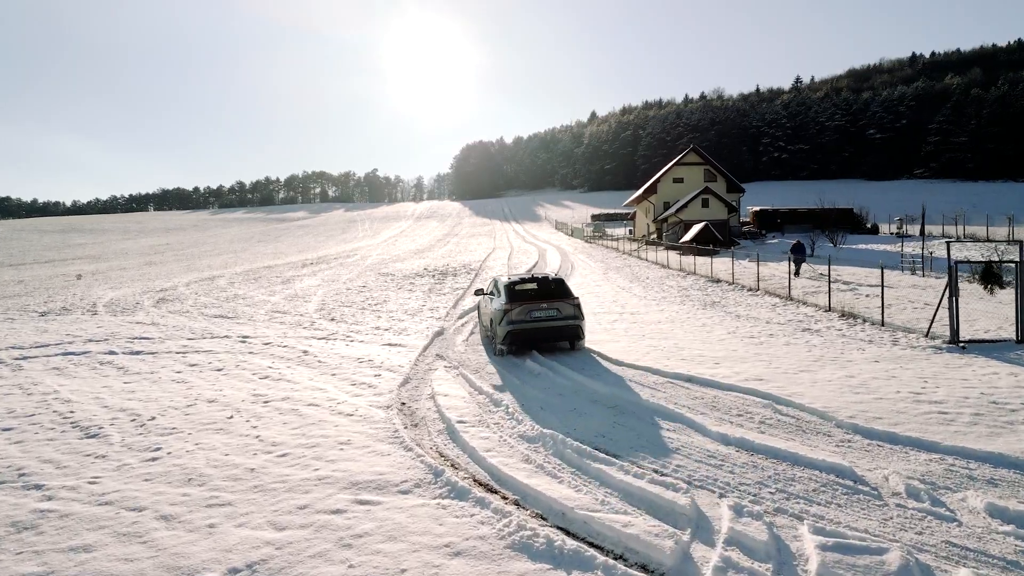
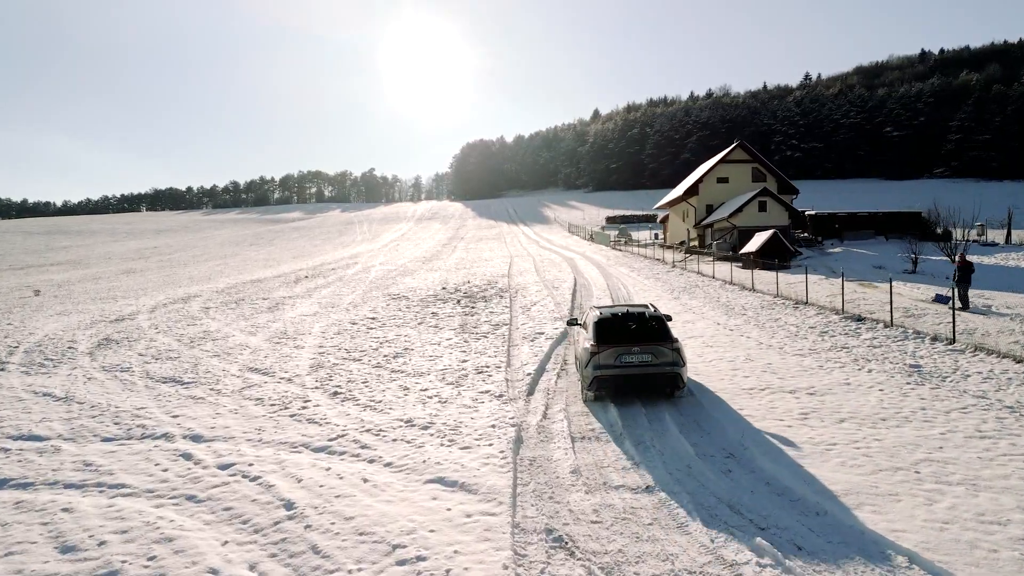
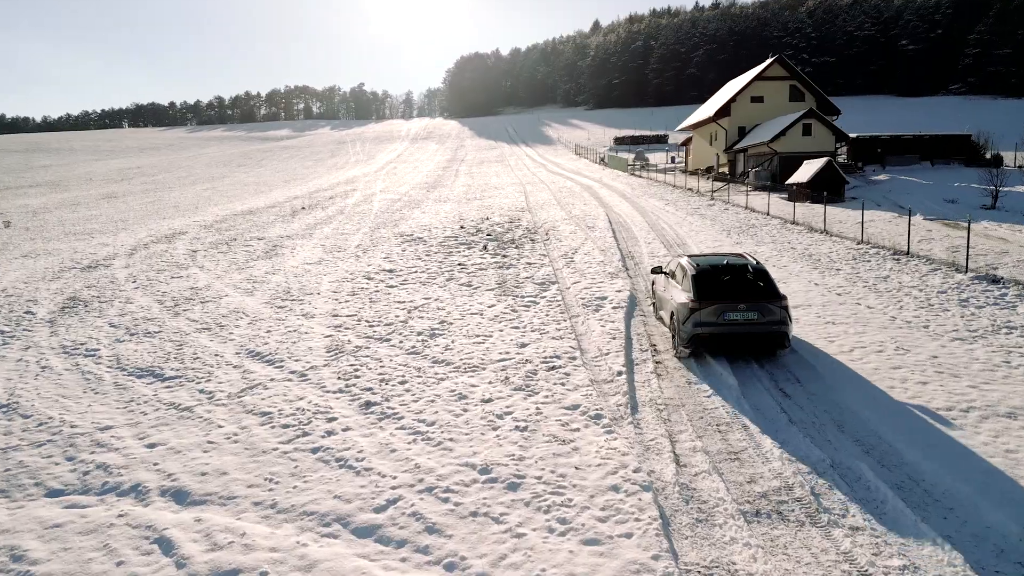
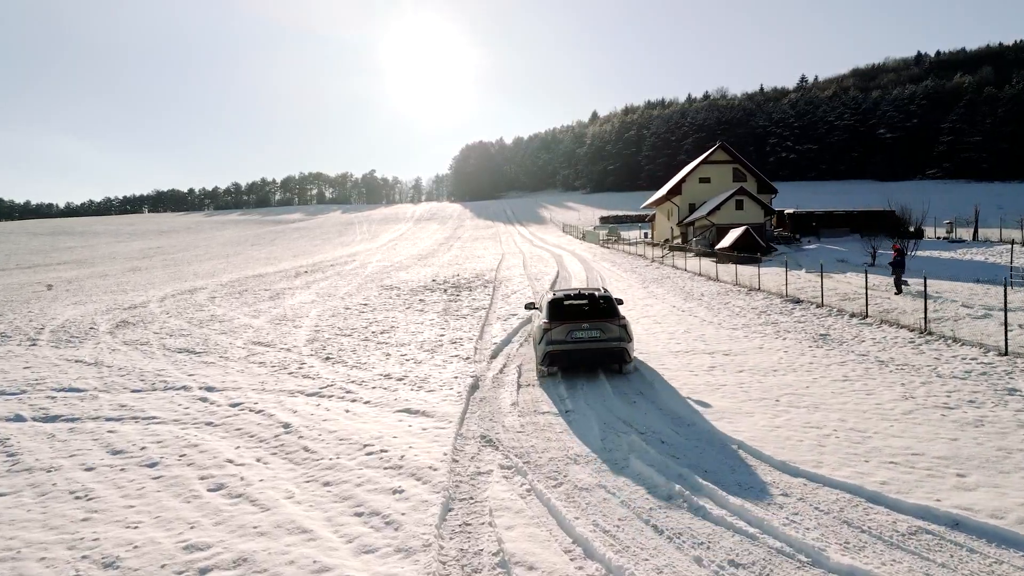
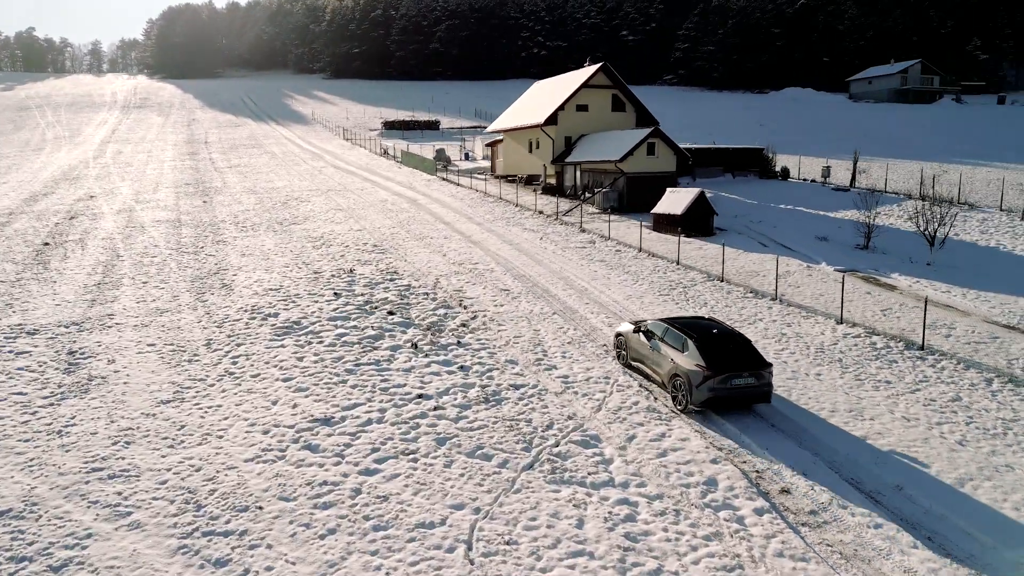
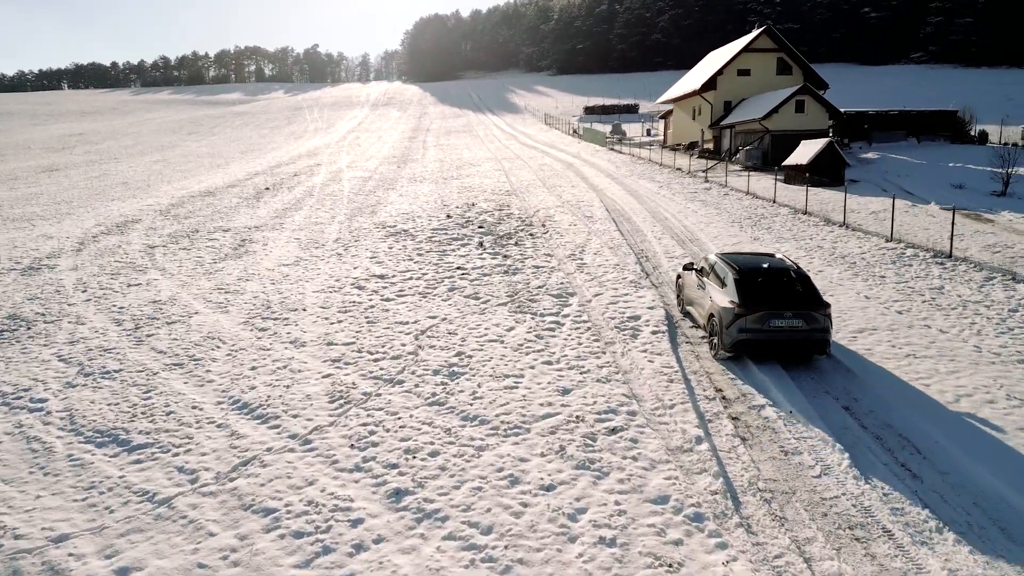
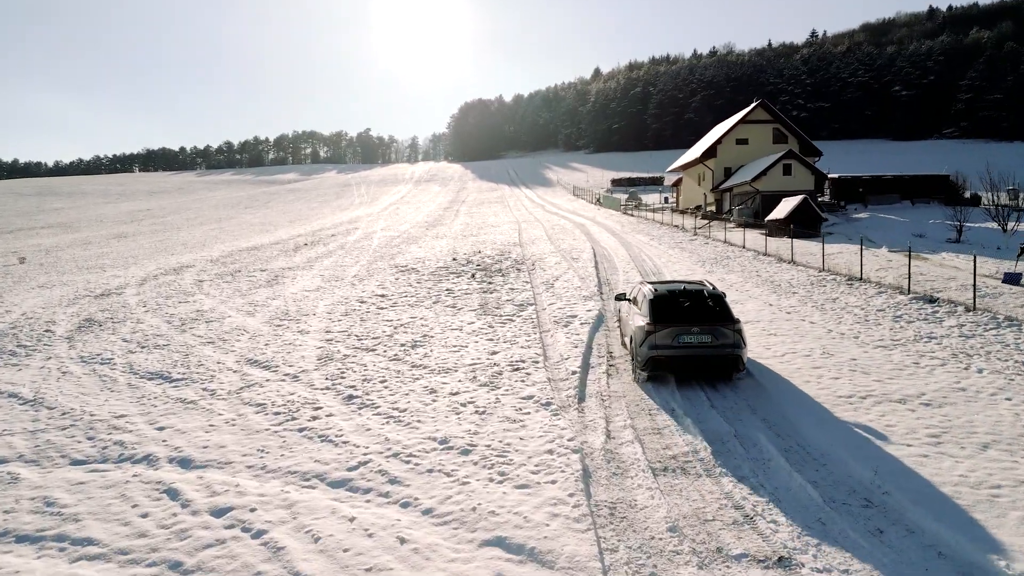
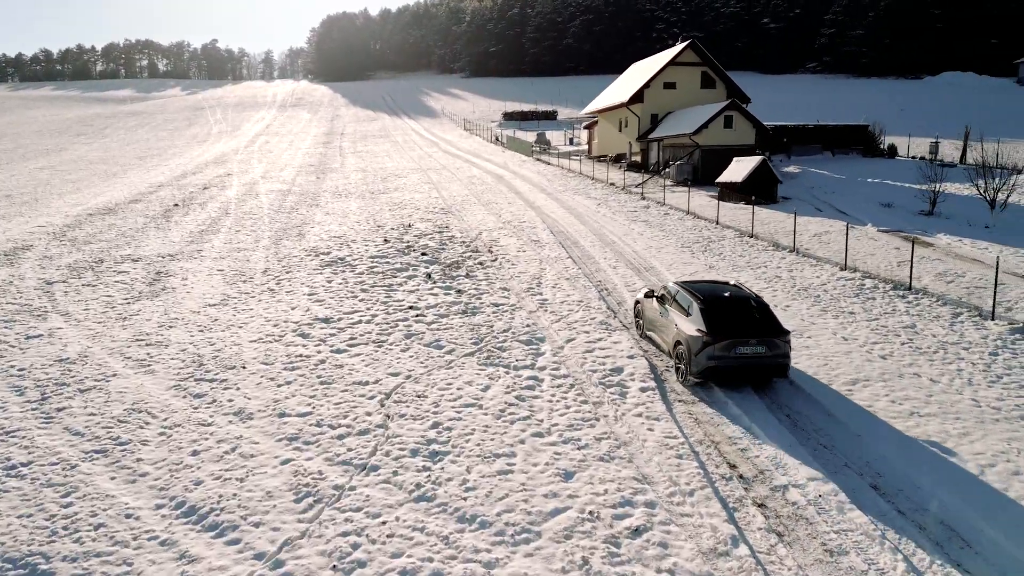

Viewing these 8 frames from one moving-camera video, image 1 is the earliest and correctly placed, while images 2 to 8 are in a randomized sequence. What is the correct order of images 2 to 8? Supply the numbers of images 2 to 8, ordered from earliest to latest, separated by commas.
4, 2, 7, 3, 6, 8, 5
